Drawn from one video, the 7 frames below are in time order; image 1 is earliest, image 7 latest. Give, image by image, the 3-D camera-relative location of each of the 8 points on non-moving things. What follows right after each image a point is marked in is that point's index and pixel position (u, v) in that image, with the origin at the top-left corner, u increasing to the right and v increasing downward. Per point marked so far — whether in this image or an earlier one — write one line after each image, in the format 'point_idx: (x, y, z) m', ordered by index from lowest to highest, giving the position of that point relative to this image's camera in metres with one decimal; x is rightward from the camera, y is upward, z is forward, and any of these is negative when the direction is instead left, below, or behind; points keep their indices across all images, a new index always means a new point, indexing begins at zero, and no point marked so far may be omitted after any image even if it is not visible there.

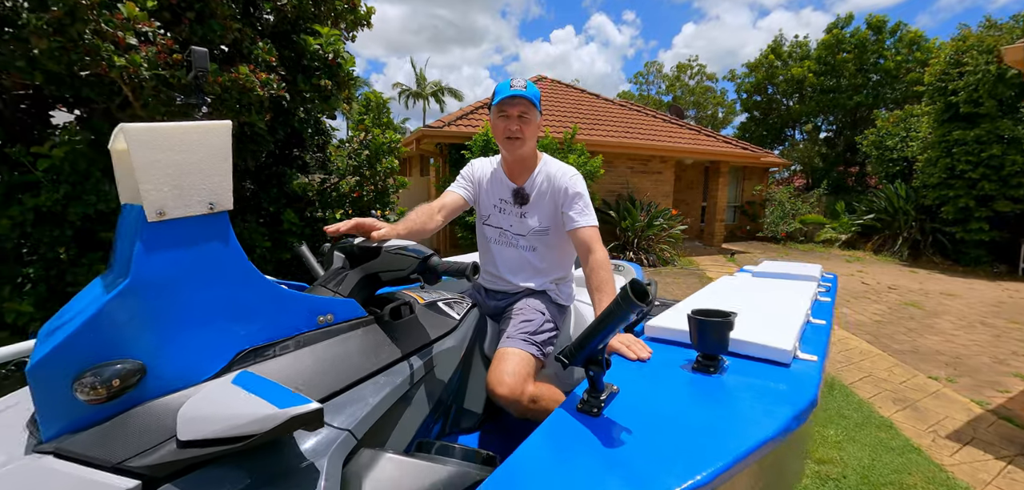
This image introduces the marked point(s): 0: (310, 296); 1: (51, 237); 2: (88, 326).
0: (-0.4, -0.1, +1.0) m
1: (-2.7, 0.0, +2.6) m
2: (-0.6, -0.1, +0.7) m
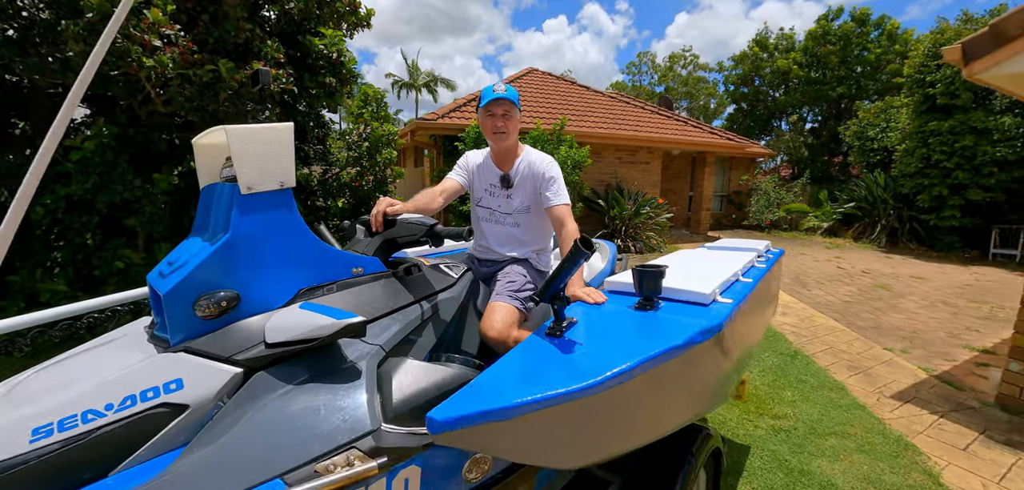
0: (-0.5, 0.0, +1.3) m
1: (-2.8, +0.1, +2.9) m
2: (-0.7, 0.0, +1.0) m
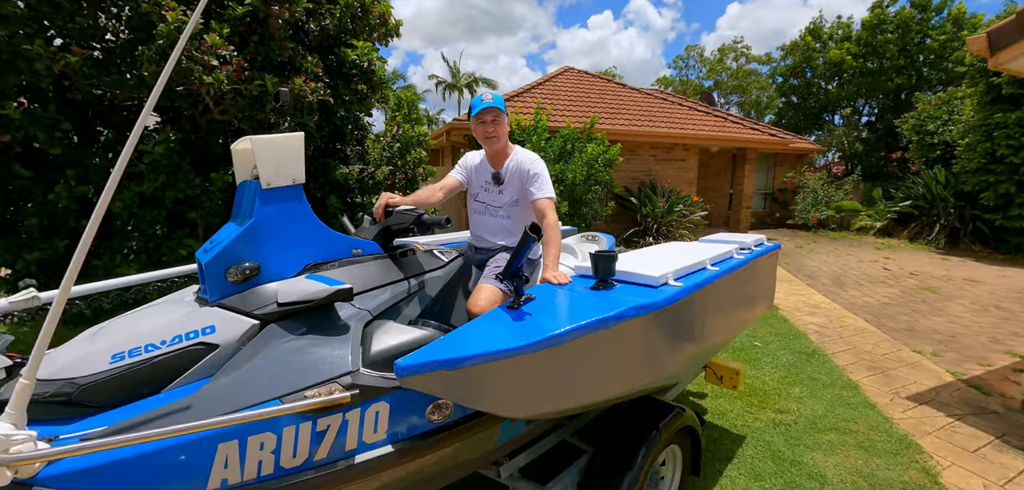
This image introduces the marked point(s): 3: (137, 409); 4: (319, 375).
0: (-0.6, 0.0, +1.5) m
1: (-2.7, +0.2, +3.3) m
2: (-0.8, 0.0, +1.3) m
3: (-0.9, -0.4, +1.1) m
4: (-0.5, -0.3, +1.2) m
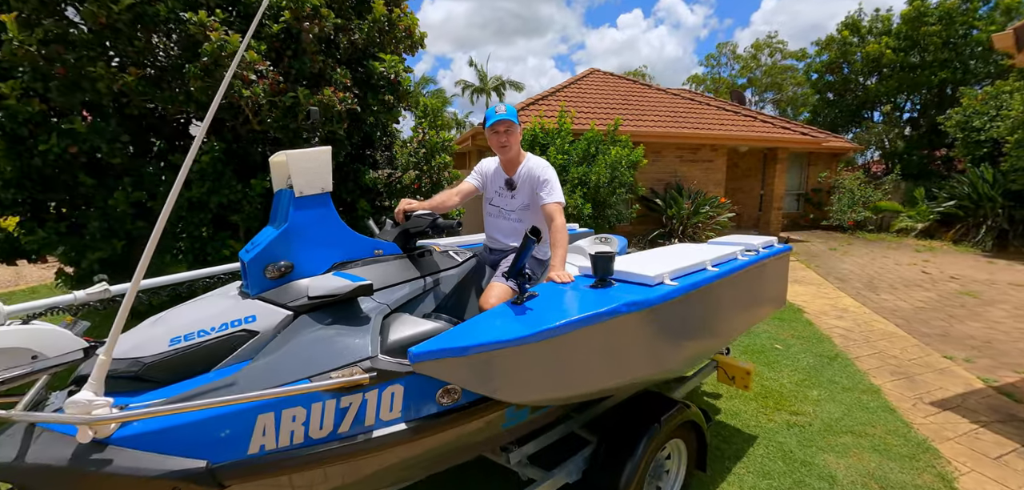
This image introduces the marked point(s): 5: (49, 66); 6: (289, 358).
0: (-0.5, 0.0, +1.7) m
1: (-2.6, +0.2, +3.6) m
2: (-0.8, 0.0, +1.5) m
3: (-0.9, -0.4, +1.3) m
4: (-0.5, -0.4, +1.4) m
5: (-3.3, +1.2, +3.1) m
6: (-0.7, -0.3, +1.3) m
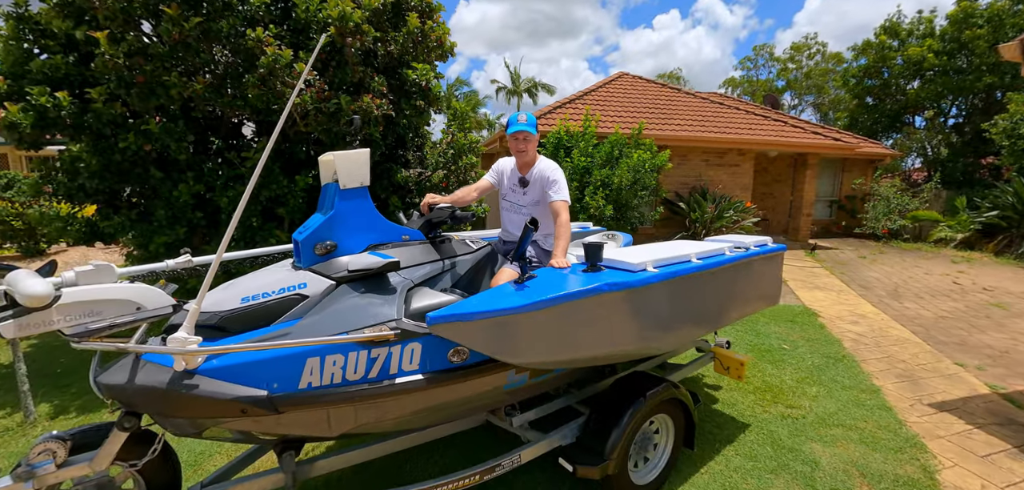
0: (-0.5, +0.1, +2.0) m
1: (-2.4, +0.3, +4.1) m
2: (-0.8, +0.1, +1.8) m
3: (-1.0, -0.3, +1.7) m
4: (-0.5, -0.3, +1.7) m
5: (-3.1, +1.4, +3.6) m
6: (-0.7, -0.3, +1.7) m
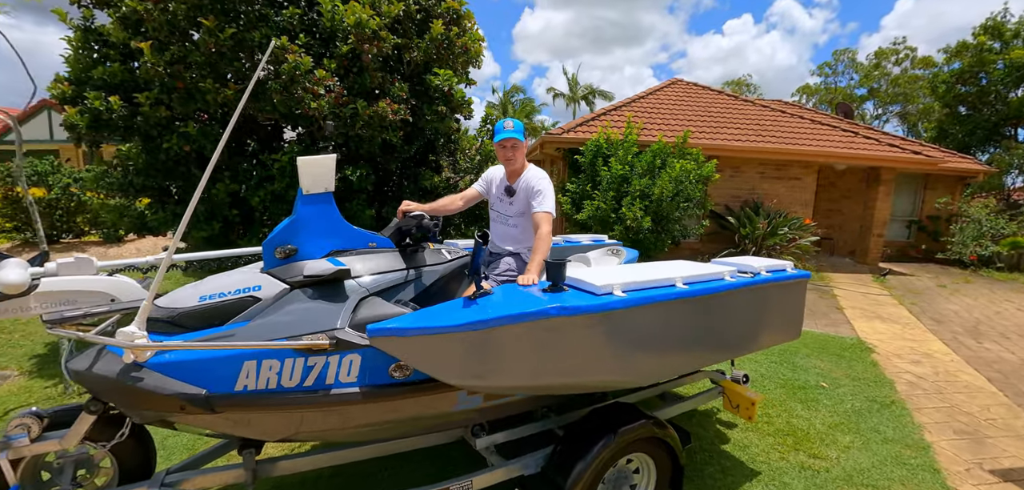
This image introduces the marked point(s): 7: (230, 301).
0: (-0.7, +0.1, +2.0) m
1: (-2.3, +0.3, +4.3) m
2: (-0.9, +0.1, +1.8) m
3: (-1.2, -0.3, +1.7) m
4: (-0.7, -0.3, +1.7) m
5: (-3.0, +1.4, +3.9) m
6: (-0.9, -0.3, +1.7) m
7: (-1.1, -0.2, +1.7) m
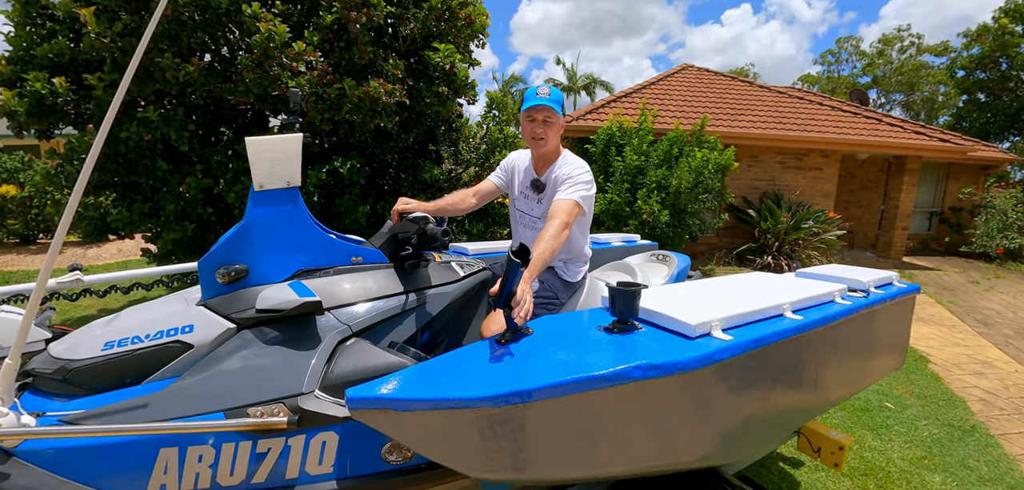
0: (-0.5, 0.0, +1.4) m
1: (-2.2, +0.3, +3.7) m
2: (-0.8, 0.0, +1.3) m
3: (-1.0, -0.4, +1.1) m
4: (-0.6, -0.4, +1.1) m
5: (-2.9, +1.4, +3.3) m
6: (-0.7, -0.3, +1.1) m
7: (-1.0, -0.3, +1.2) m
